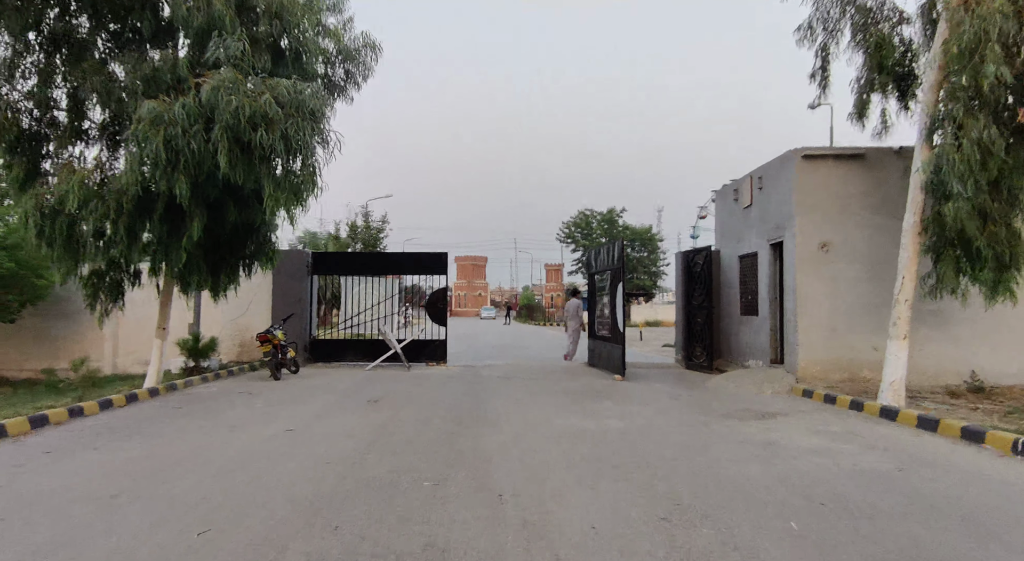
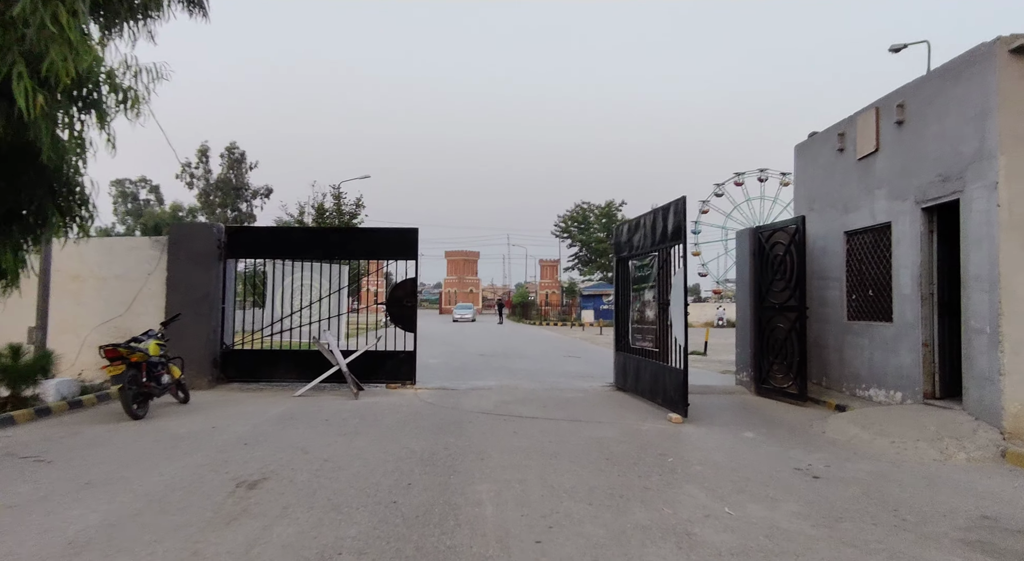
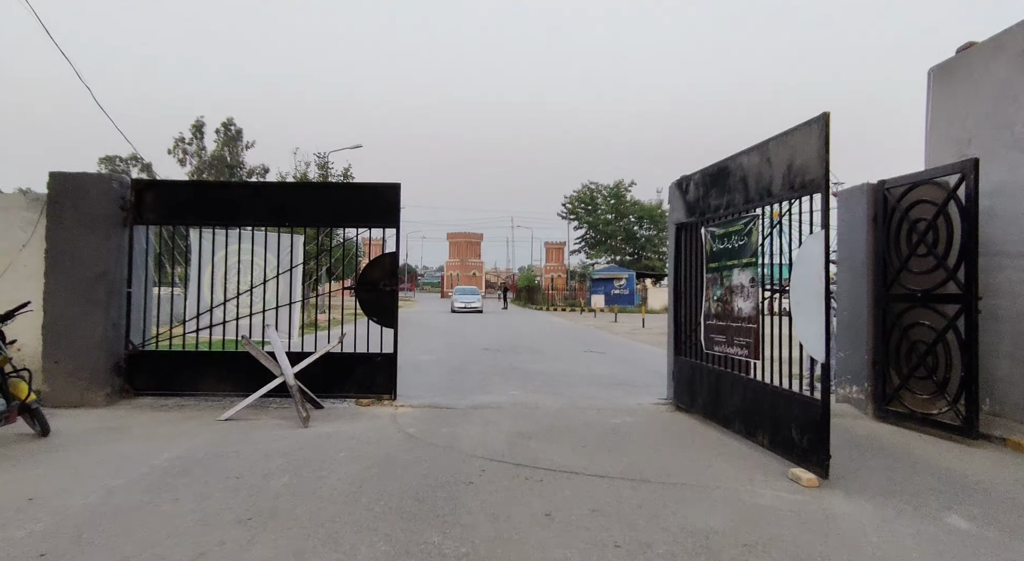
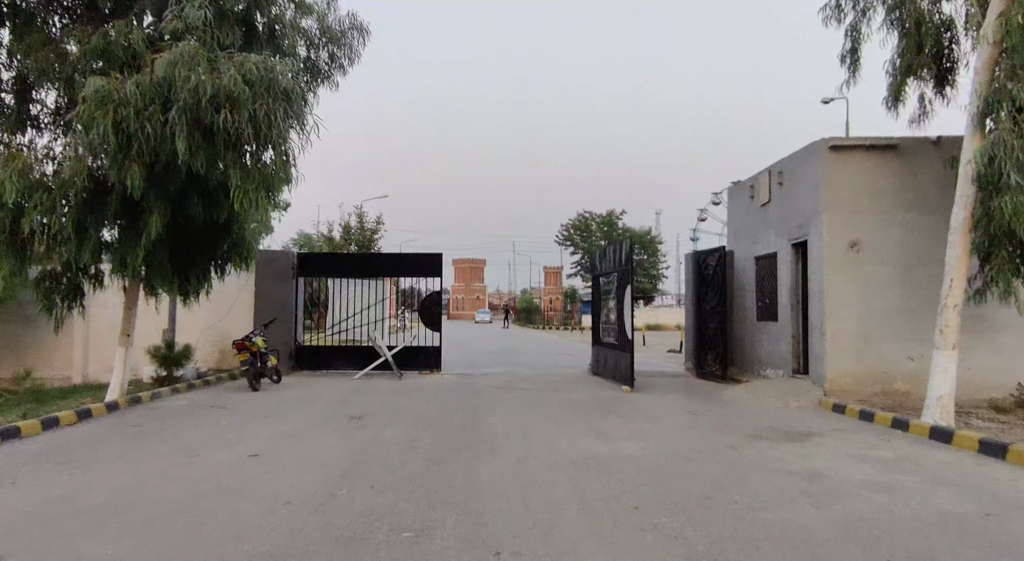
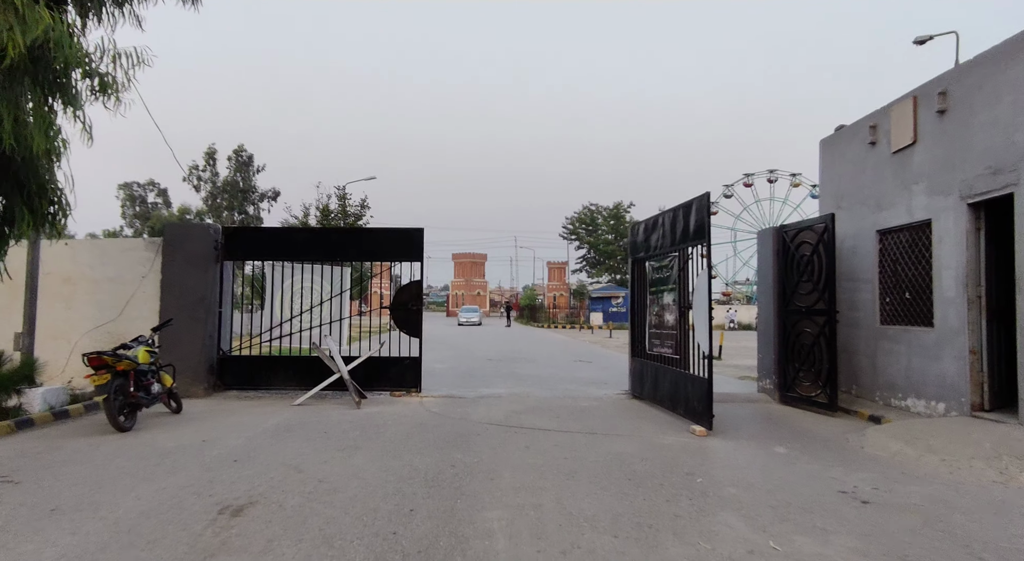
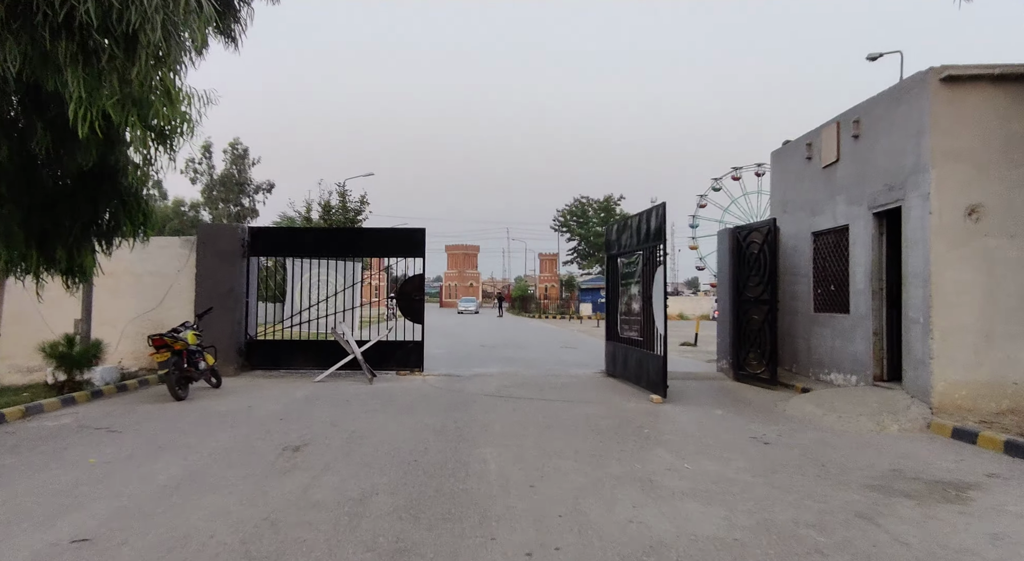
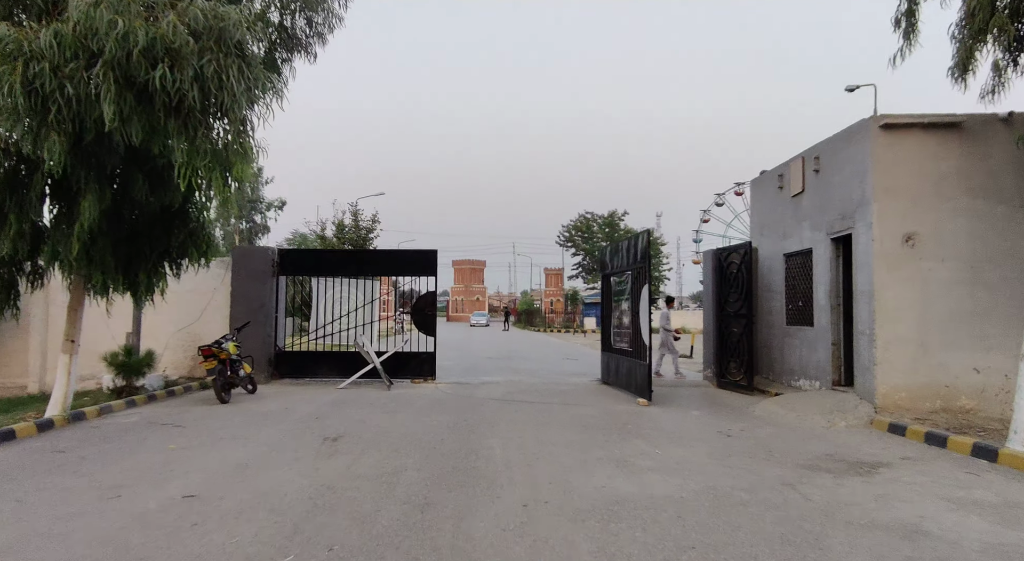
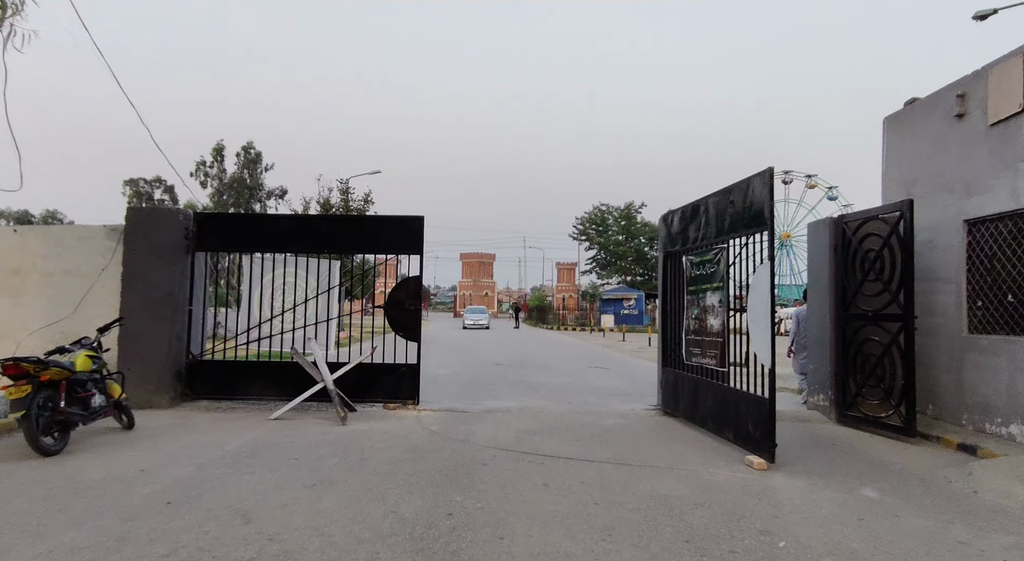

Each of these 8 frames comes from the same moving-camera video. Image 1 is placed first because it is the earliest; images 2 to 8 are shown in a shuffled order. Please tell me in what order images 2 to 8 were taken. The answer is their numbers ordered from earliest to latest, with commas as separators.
4, 7, 6, 2, 5, 8, 3
